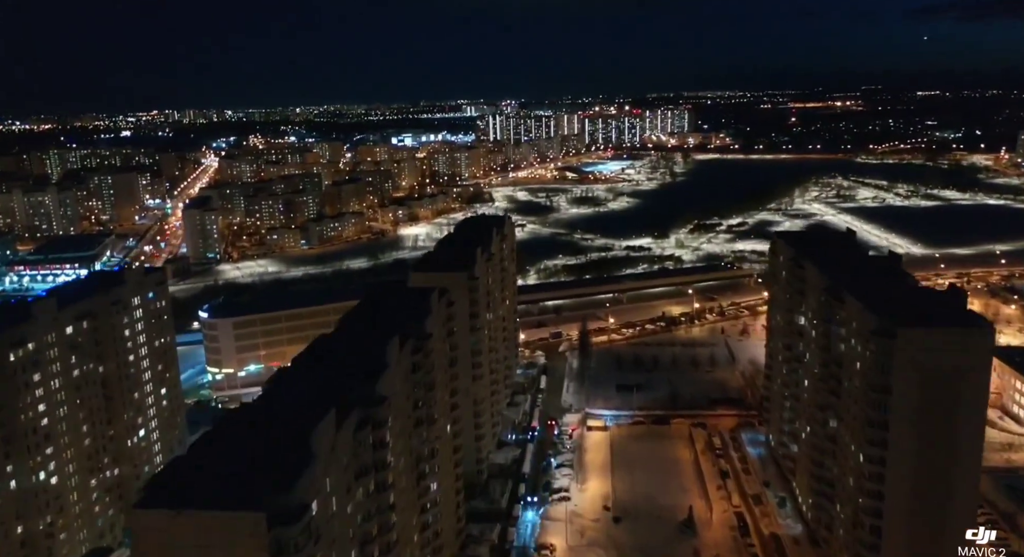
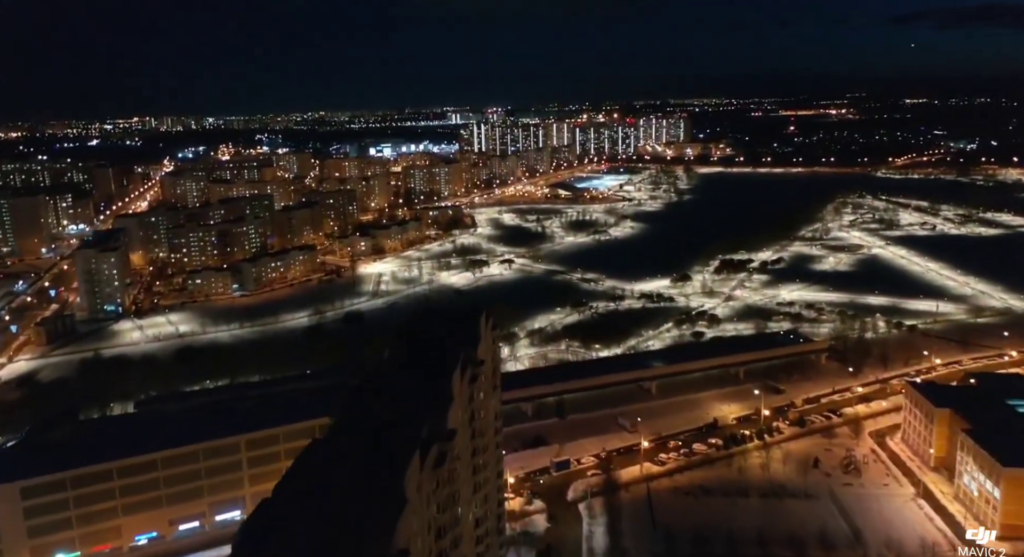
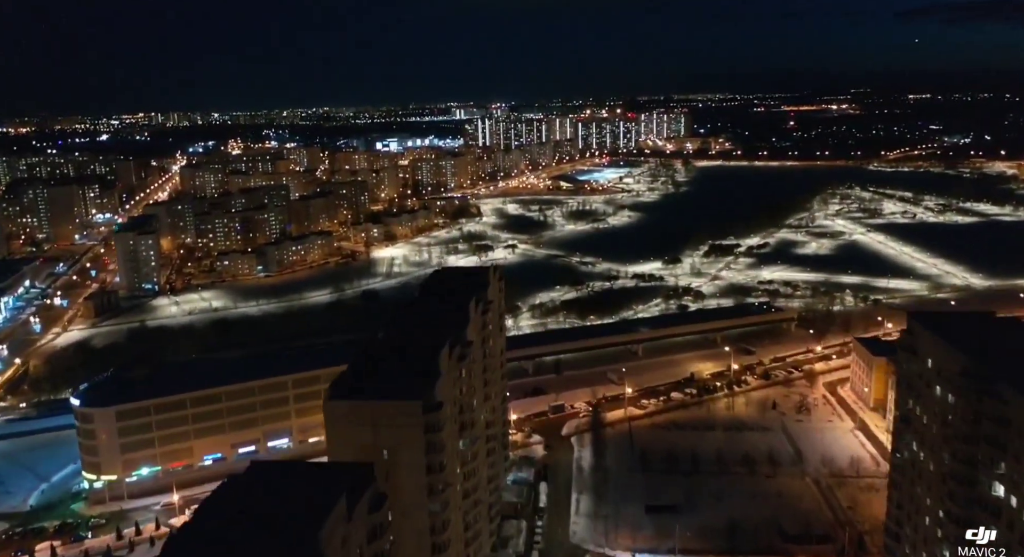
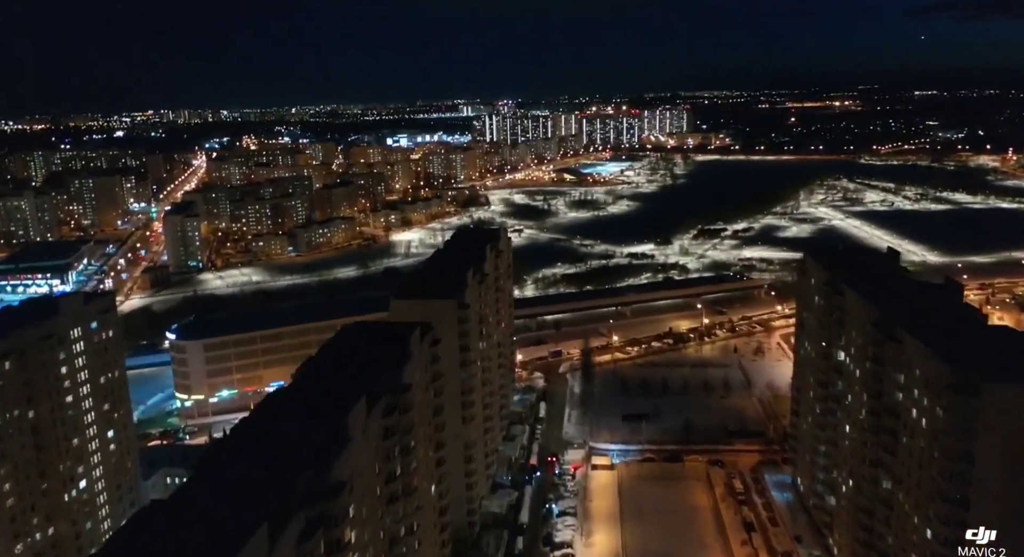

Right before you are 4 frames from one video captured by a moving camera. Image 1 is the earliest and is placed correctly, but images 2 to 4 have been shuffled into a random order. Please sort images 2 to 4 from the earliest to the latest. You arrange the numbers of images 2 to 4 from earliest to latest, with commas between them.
4, 3, 2
